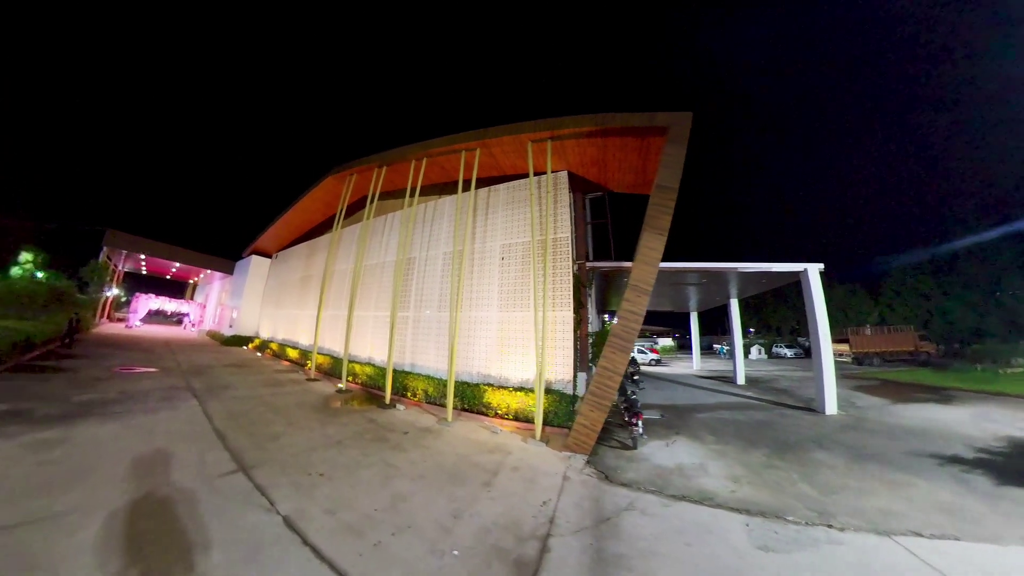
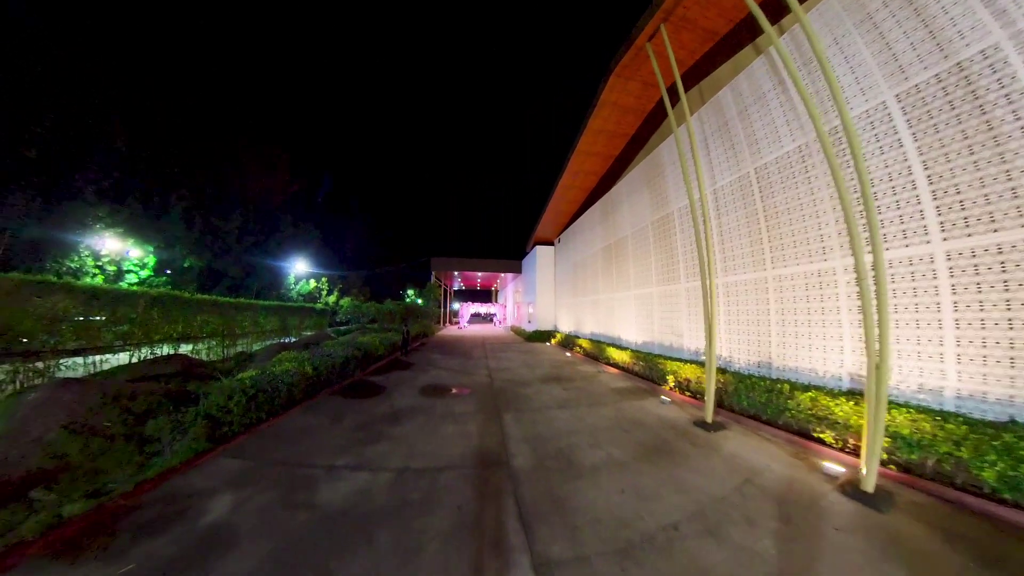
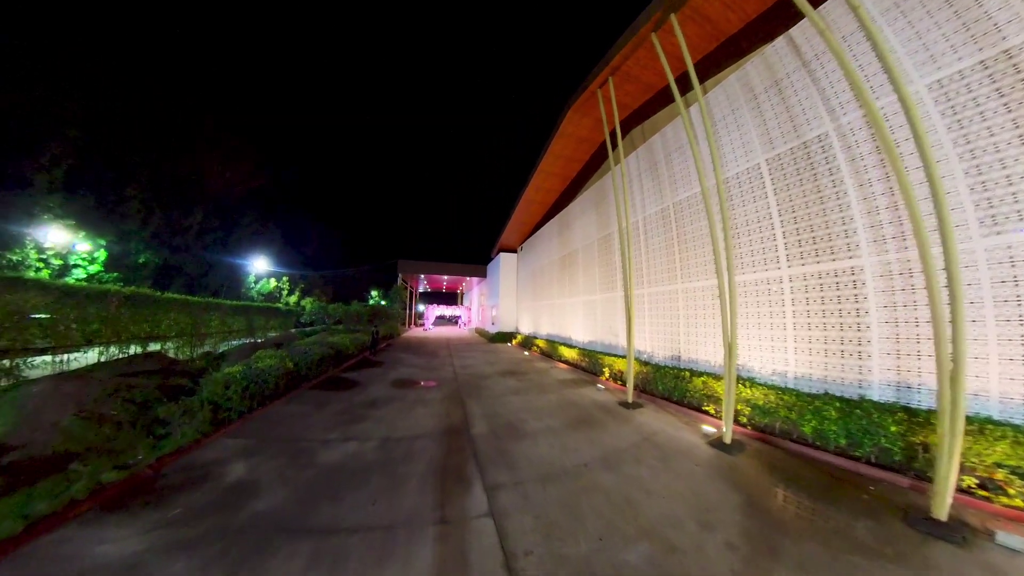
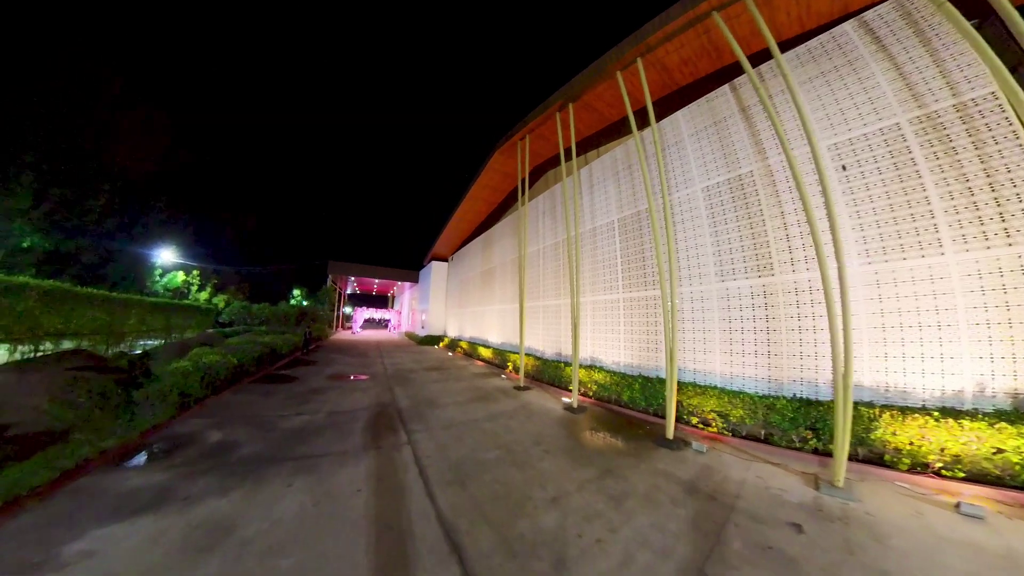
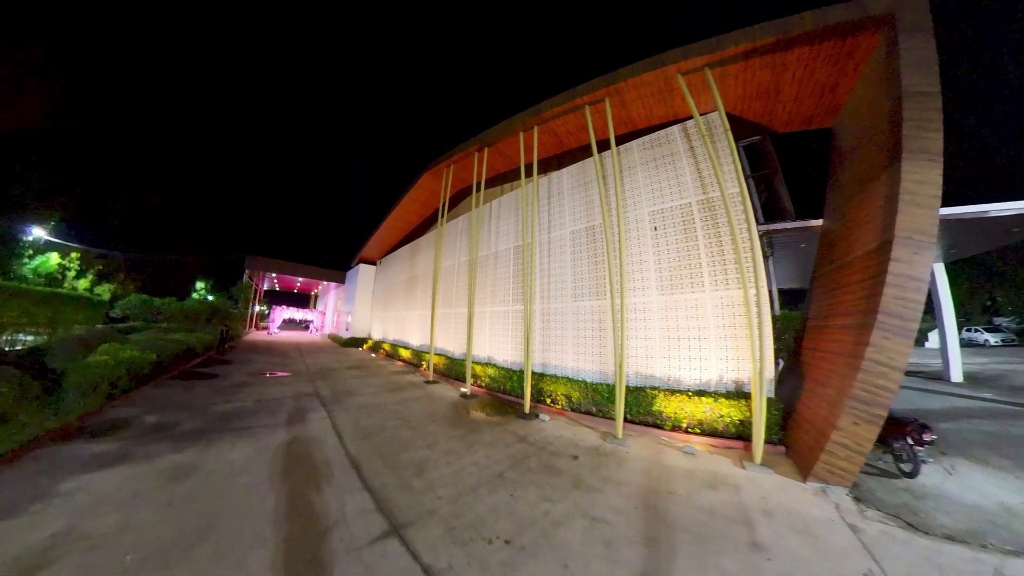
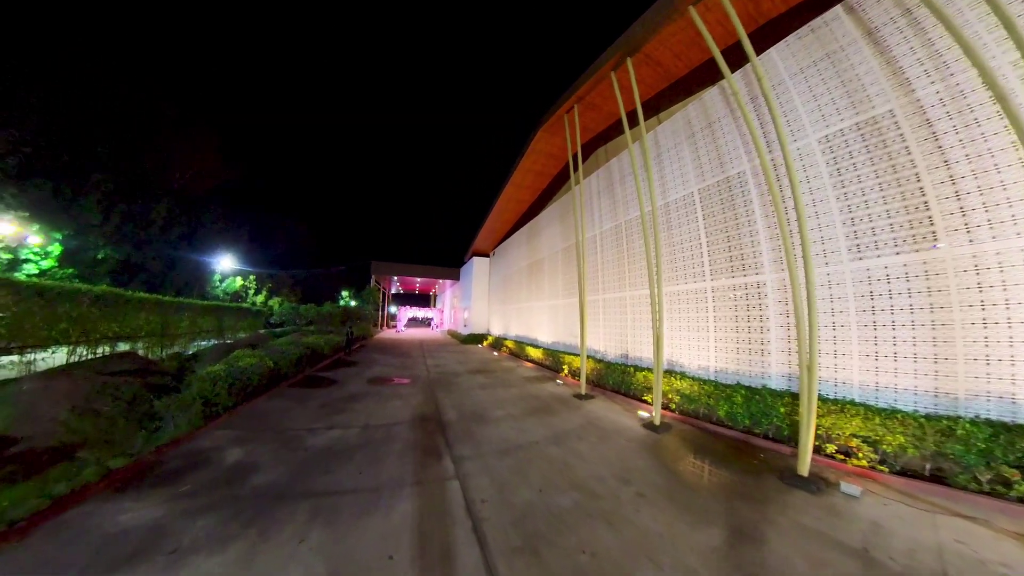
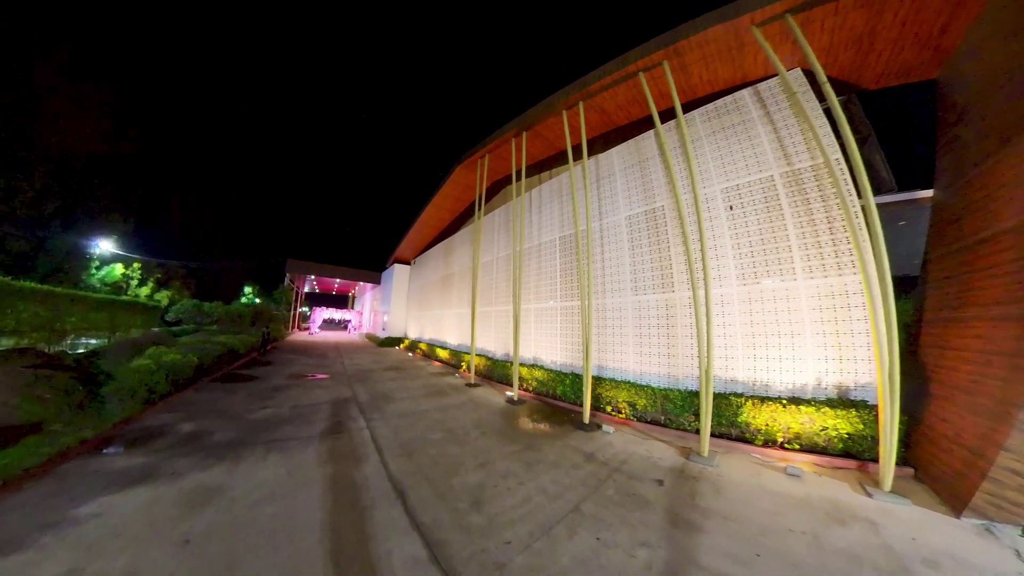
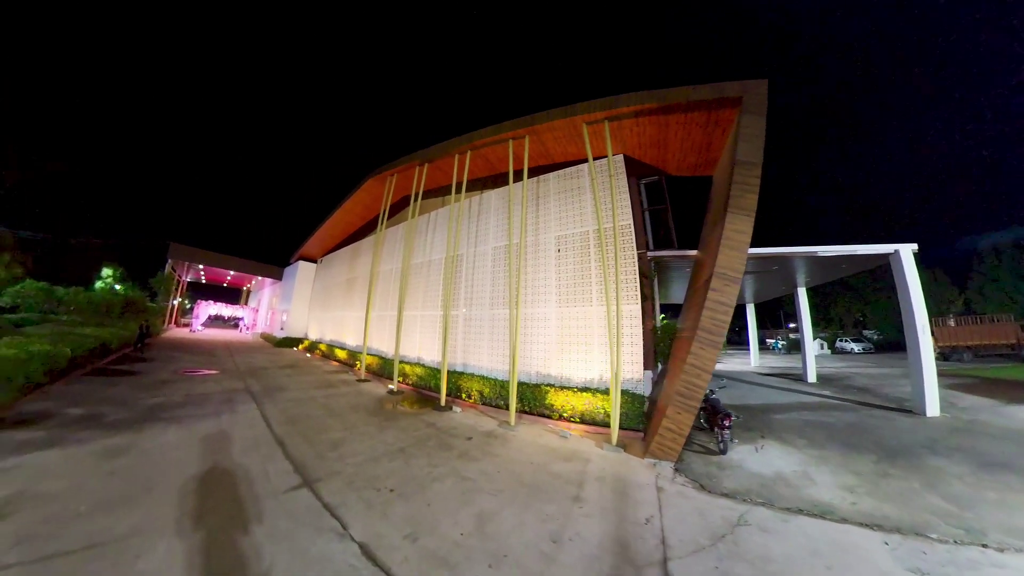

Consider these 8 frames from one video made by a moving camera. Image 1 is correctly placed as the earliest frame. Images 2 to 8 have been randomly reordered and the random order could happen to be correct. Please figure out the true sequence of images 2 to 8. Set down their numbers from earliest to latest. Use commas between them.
8, 5, 7, 4, 6, 3, 2
